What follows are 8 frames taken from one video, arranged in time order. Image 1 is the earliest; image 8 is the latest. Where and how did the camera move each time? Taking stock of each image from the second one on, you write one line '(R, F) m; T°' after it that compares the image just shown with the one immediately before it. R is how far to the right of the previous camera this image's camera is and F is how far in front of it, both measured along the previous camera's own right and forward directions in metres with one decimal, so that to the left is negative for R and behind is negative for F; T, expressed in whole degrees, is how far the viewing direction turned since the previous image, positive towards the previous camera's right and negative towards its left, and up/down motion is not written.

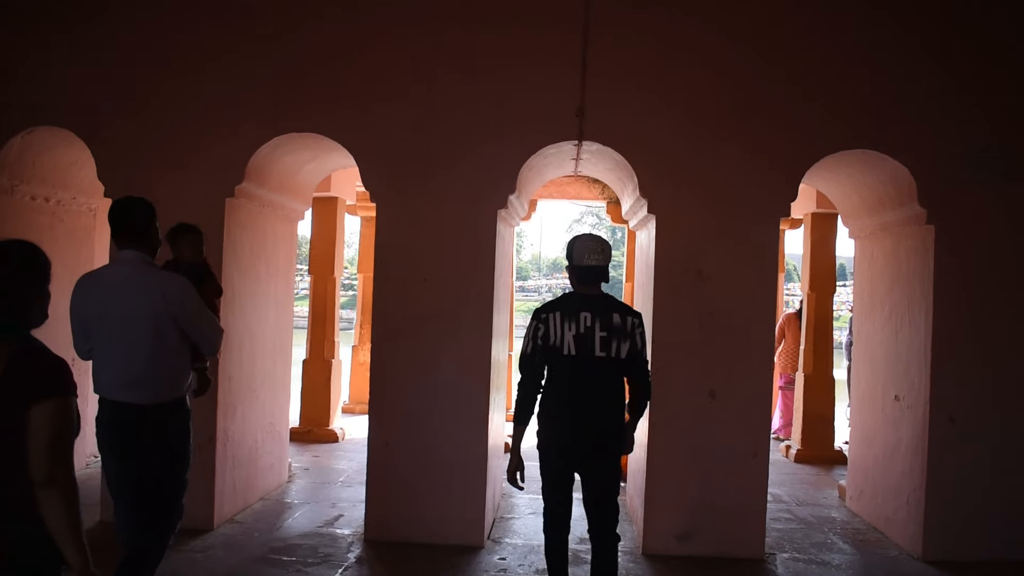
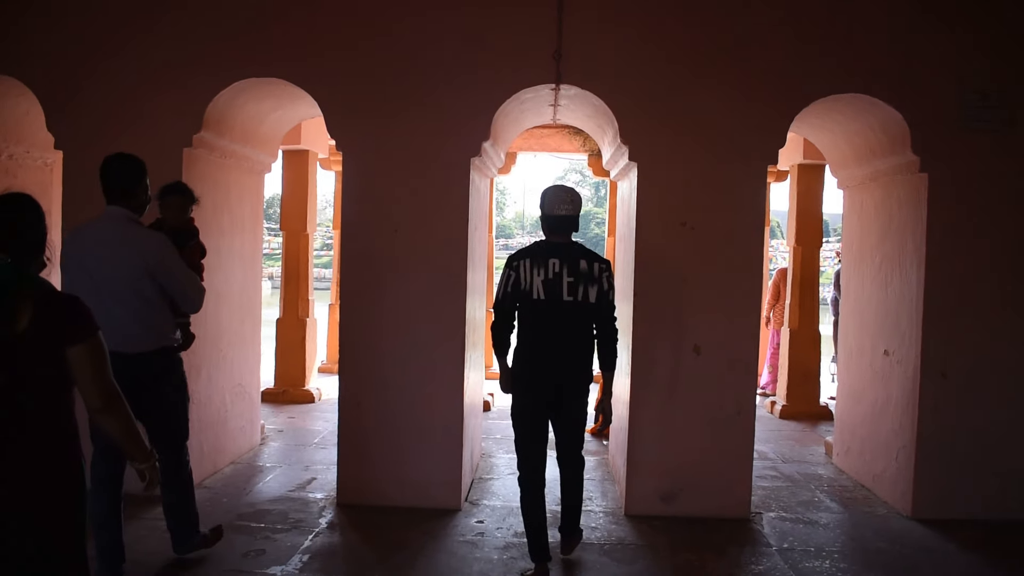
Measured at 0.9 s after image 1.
(0.0, +0.2) m; +1°
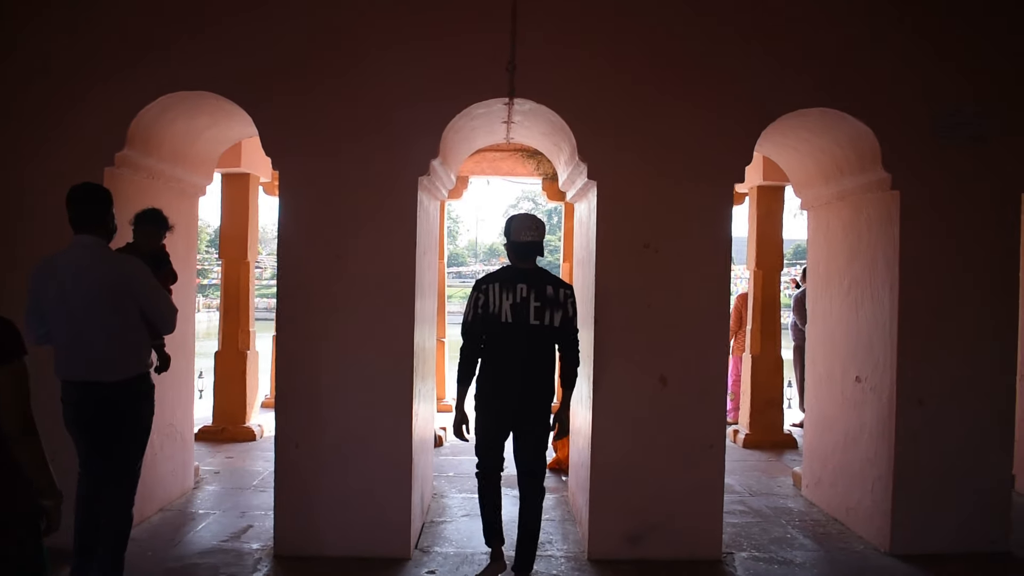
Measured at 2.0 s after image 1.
(0.0, +0.3) m; +3°
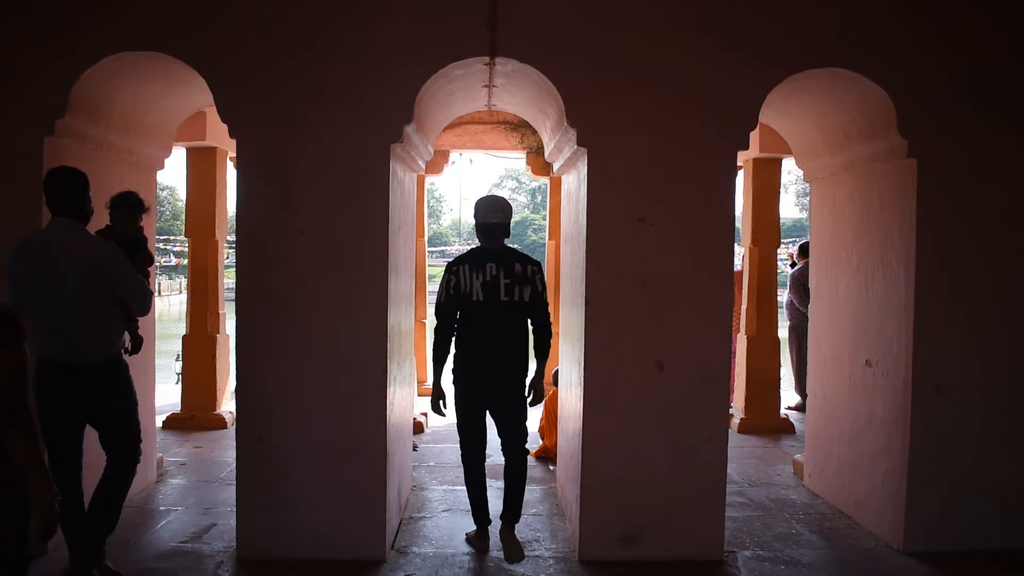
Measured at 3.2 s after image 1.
(0.0, +0.3) m; +1°
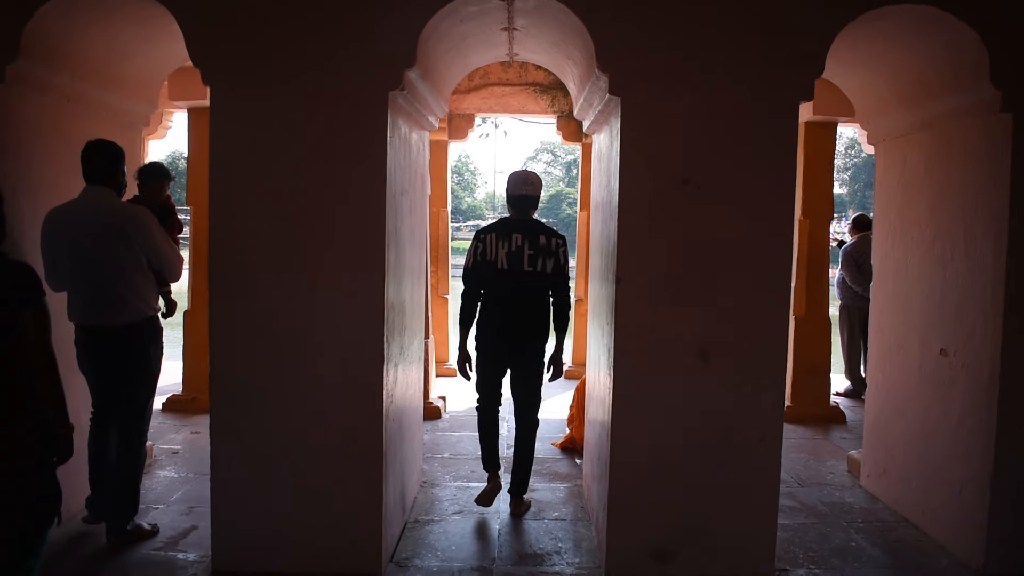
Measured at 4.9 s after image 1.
(0.0, +0.5) m; -2°
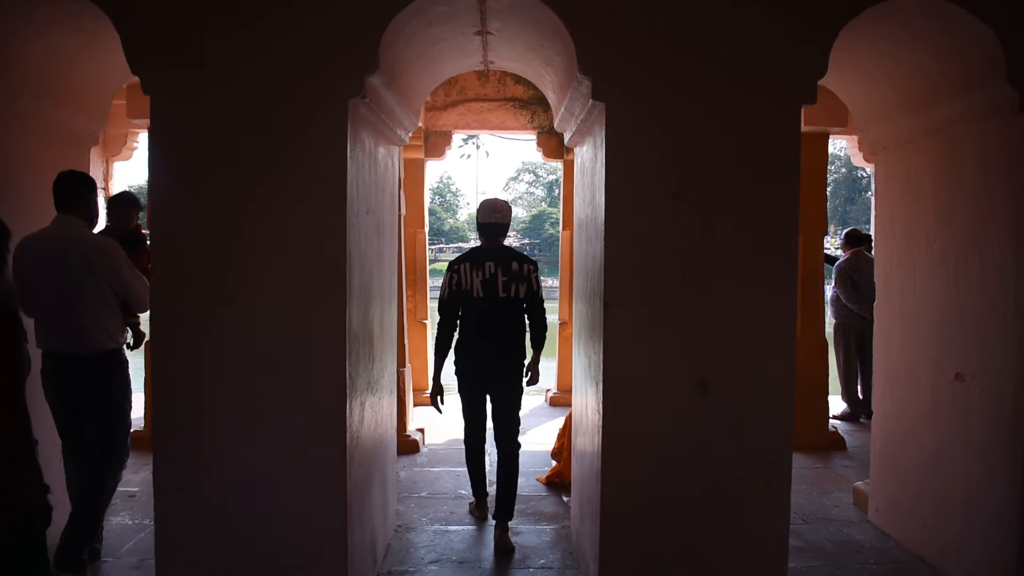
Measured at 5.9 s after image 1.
(0.0, +0.3) m; +1°
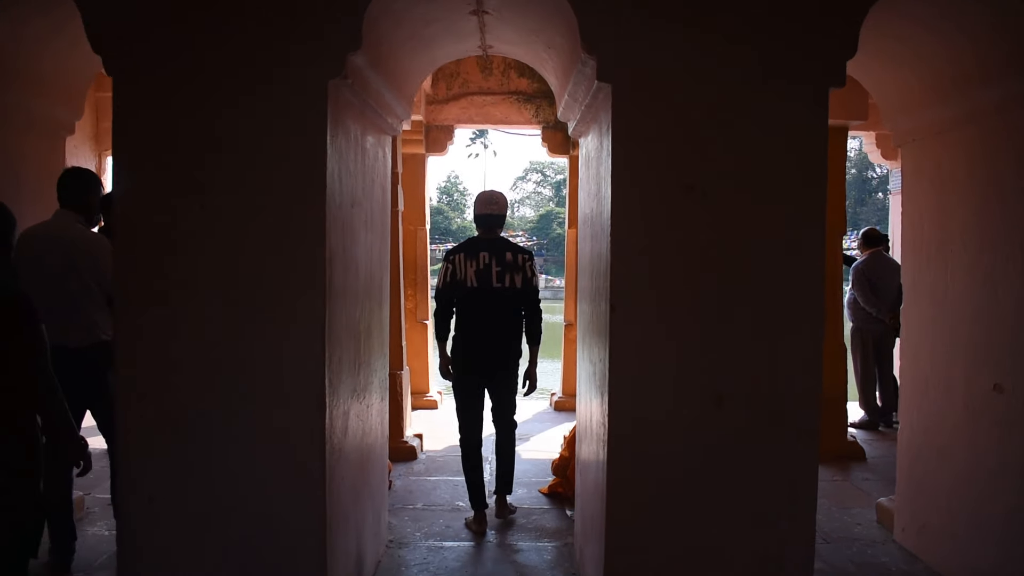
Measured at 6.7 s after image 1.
(0.0, +0.2) m; -1°
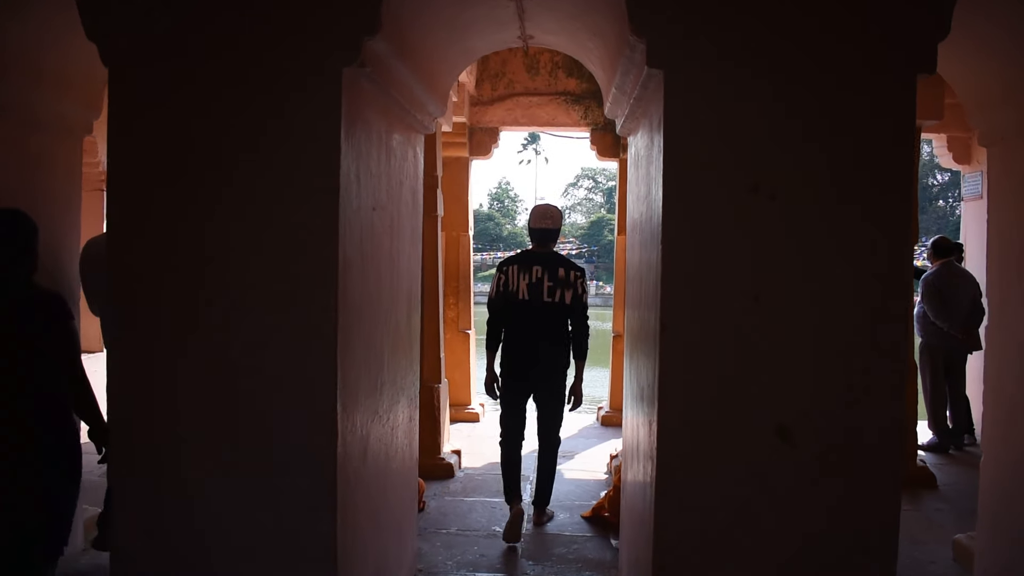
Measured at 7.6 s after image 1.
(0.0, +0.3) m; -4°
